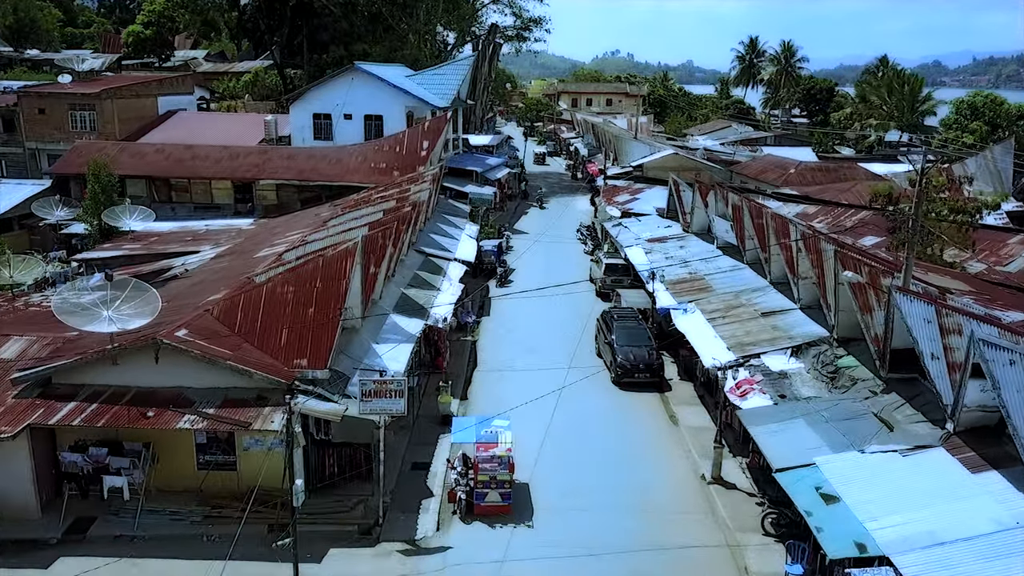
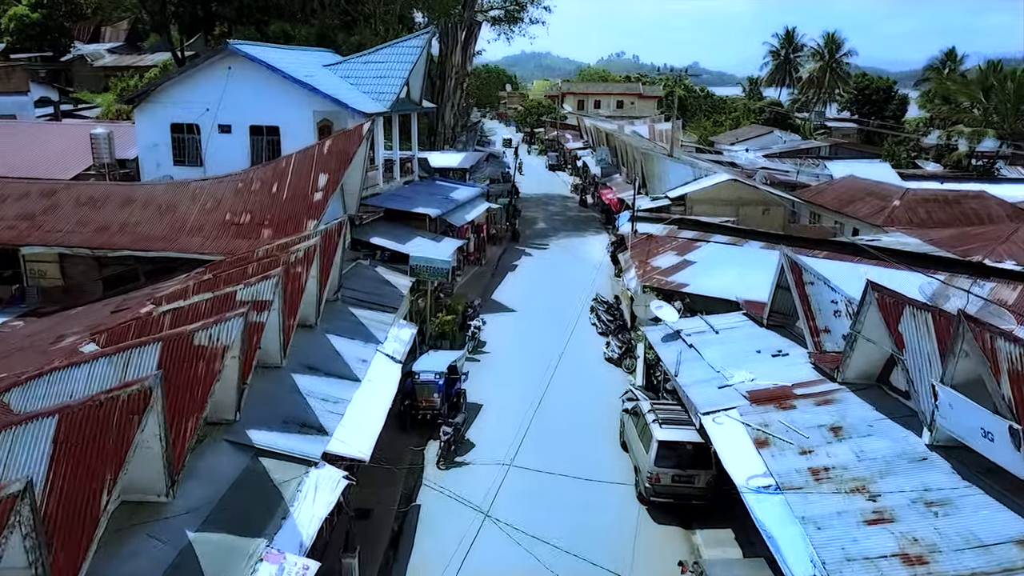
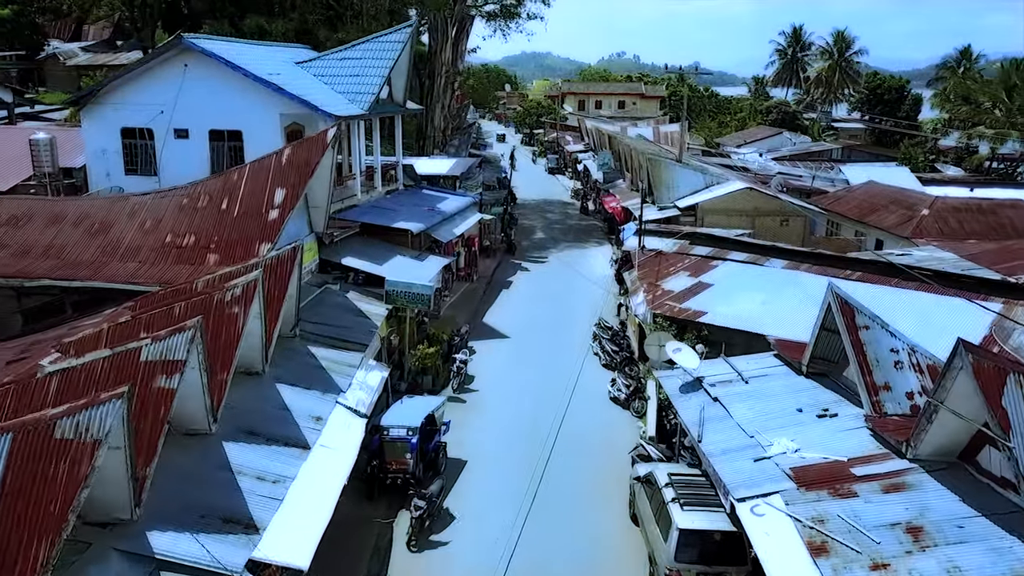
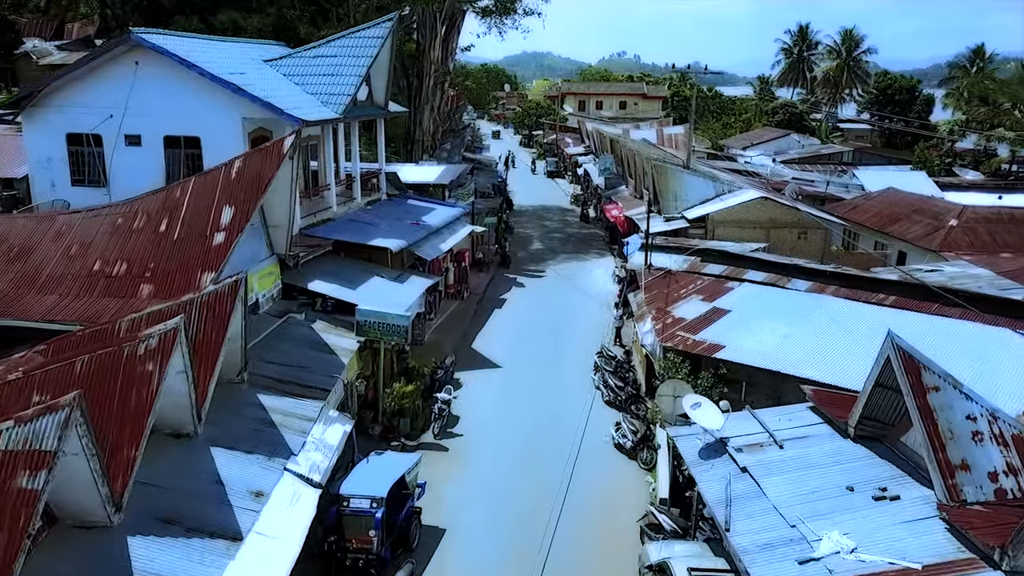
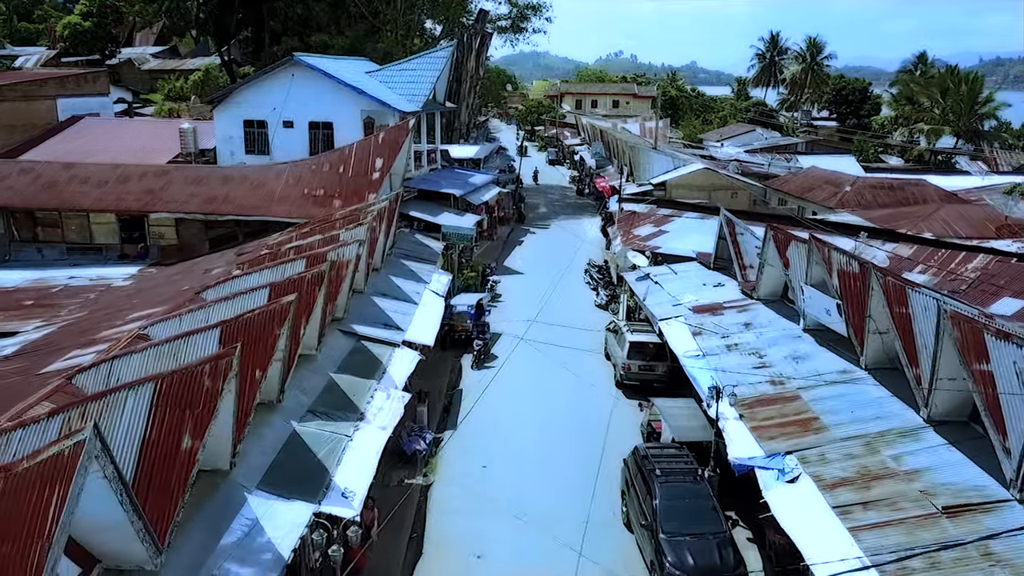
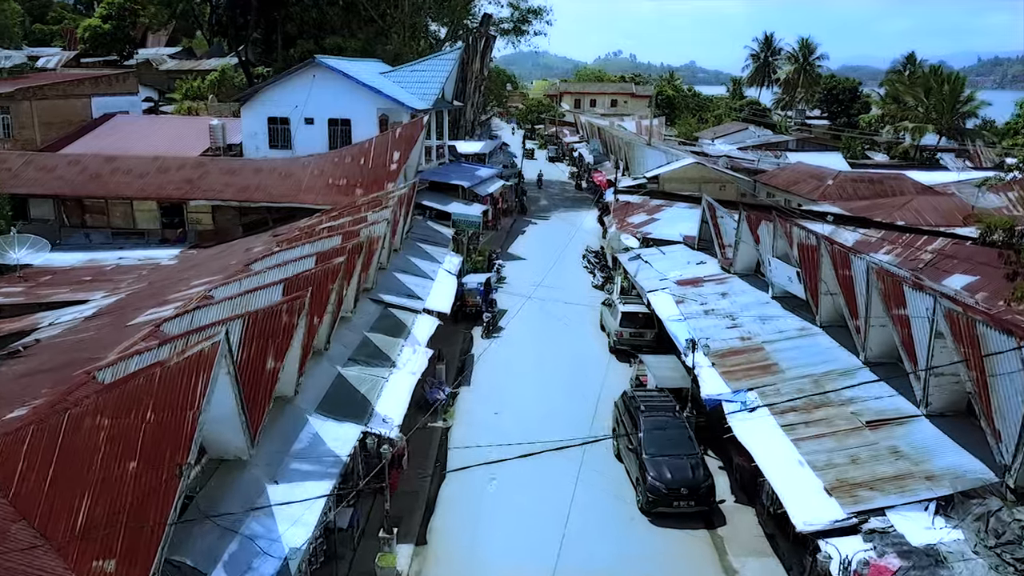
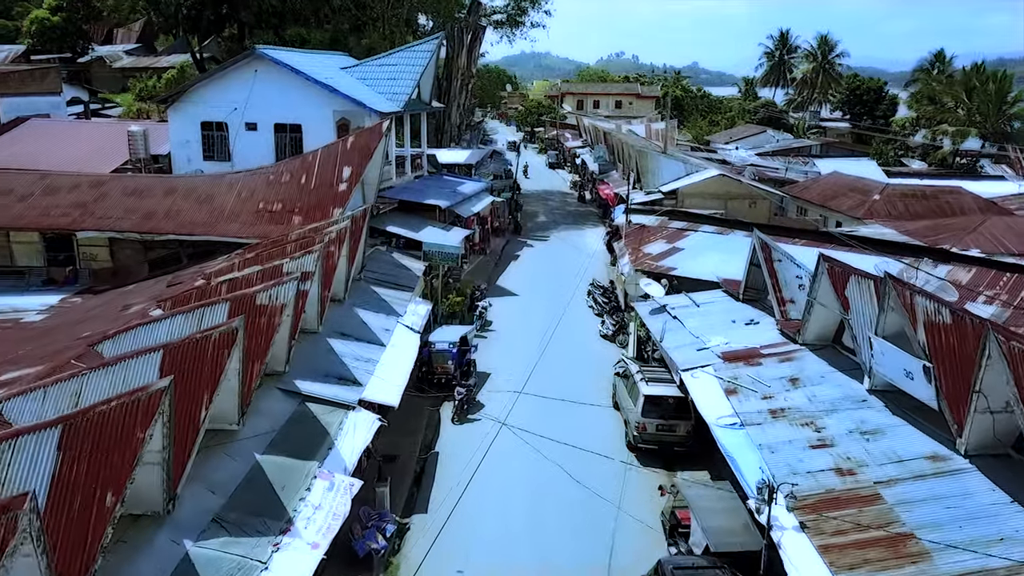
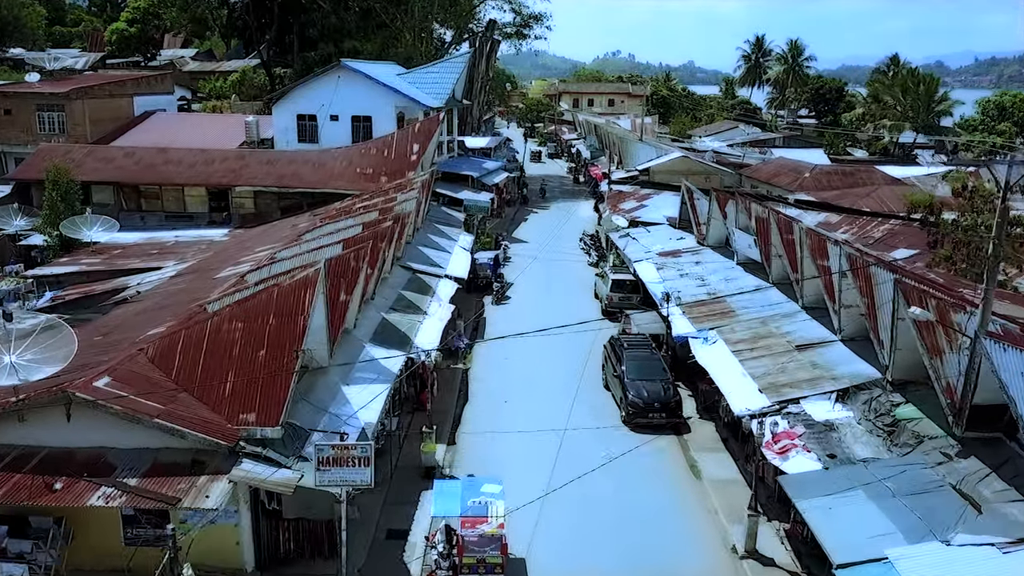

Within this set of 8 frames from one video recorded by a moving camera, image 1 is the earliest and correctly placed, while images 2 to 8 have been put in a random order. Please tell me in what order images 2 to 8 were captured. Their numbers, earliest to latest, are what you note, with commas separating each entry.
8, 6, 5, 7, 2, 3, 4
